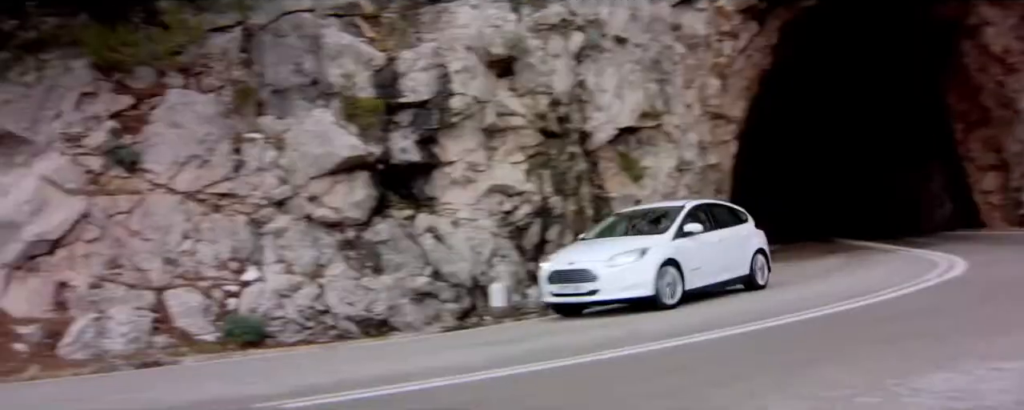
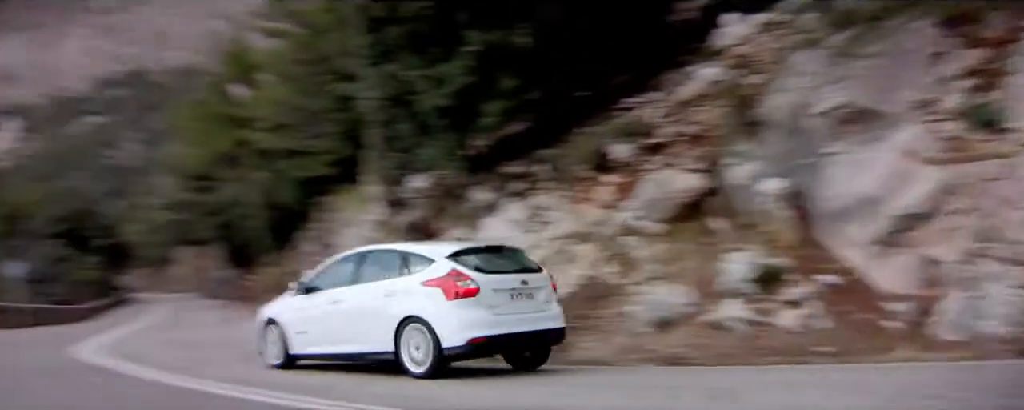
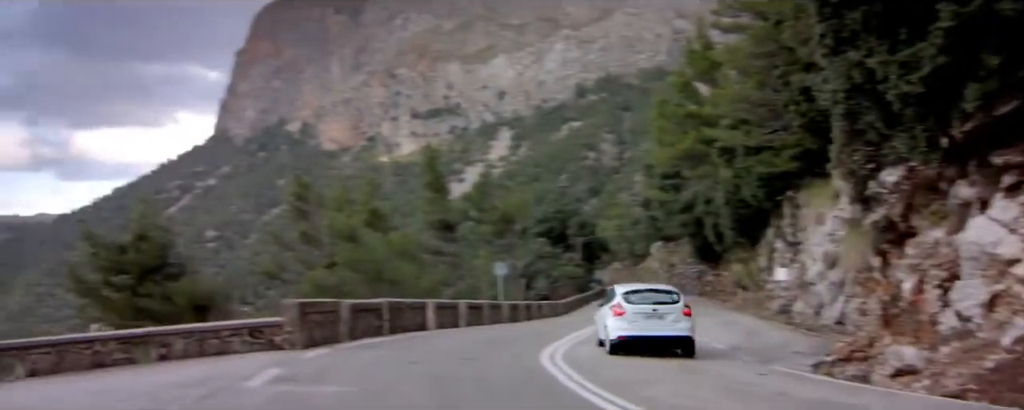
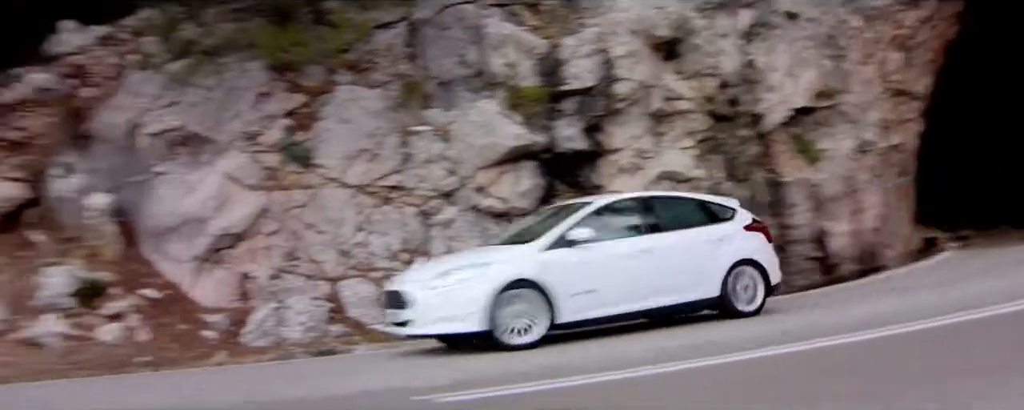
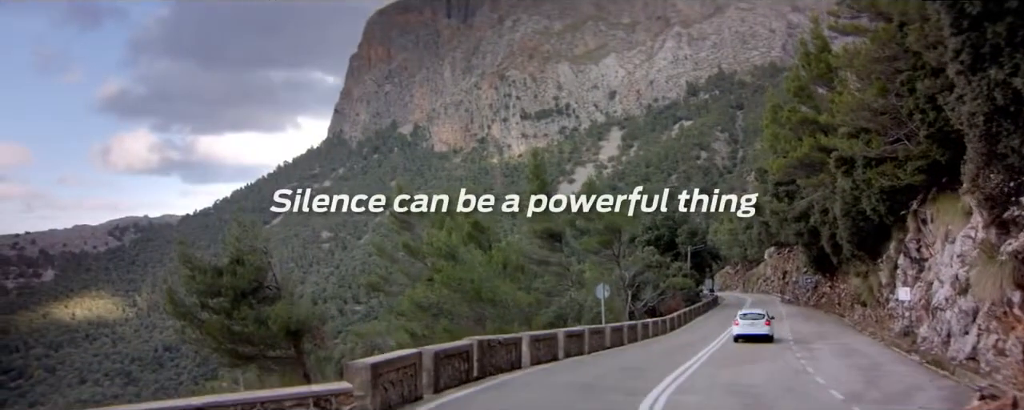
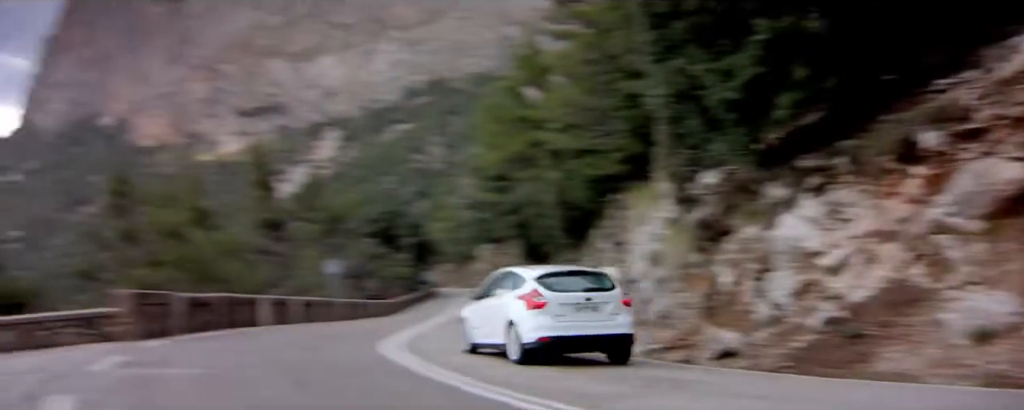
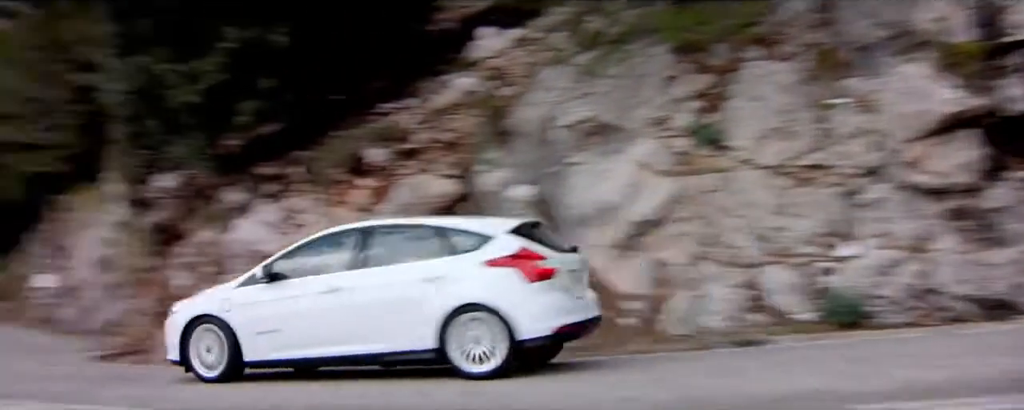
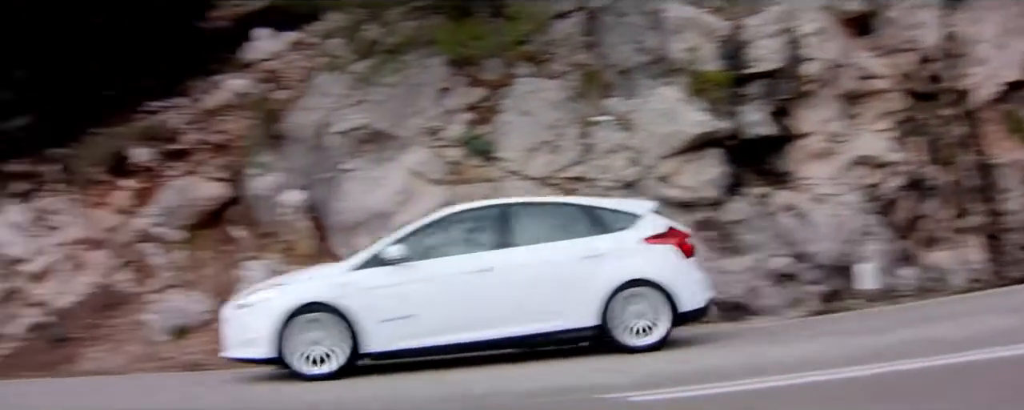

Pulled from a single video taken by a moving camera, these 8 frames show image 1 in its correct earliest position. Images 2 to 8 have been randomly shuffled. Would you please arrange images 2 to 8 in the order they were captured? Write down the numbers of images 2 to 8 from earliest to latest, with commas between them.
4, 8, 7, 2, 6, 3, 5
